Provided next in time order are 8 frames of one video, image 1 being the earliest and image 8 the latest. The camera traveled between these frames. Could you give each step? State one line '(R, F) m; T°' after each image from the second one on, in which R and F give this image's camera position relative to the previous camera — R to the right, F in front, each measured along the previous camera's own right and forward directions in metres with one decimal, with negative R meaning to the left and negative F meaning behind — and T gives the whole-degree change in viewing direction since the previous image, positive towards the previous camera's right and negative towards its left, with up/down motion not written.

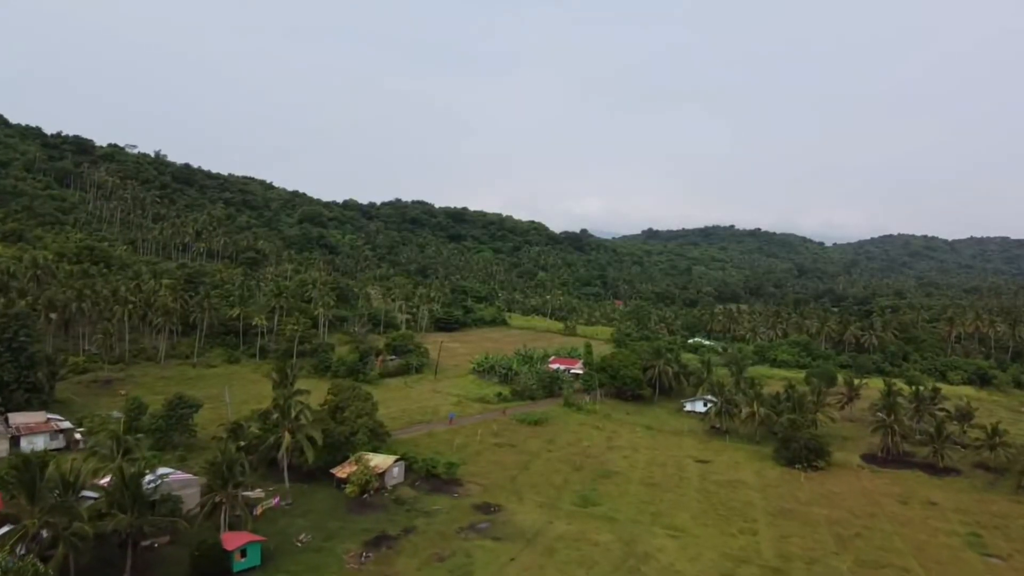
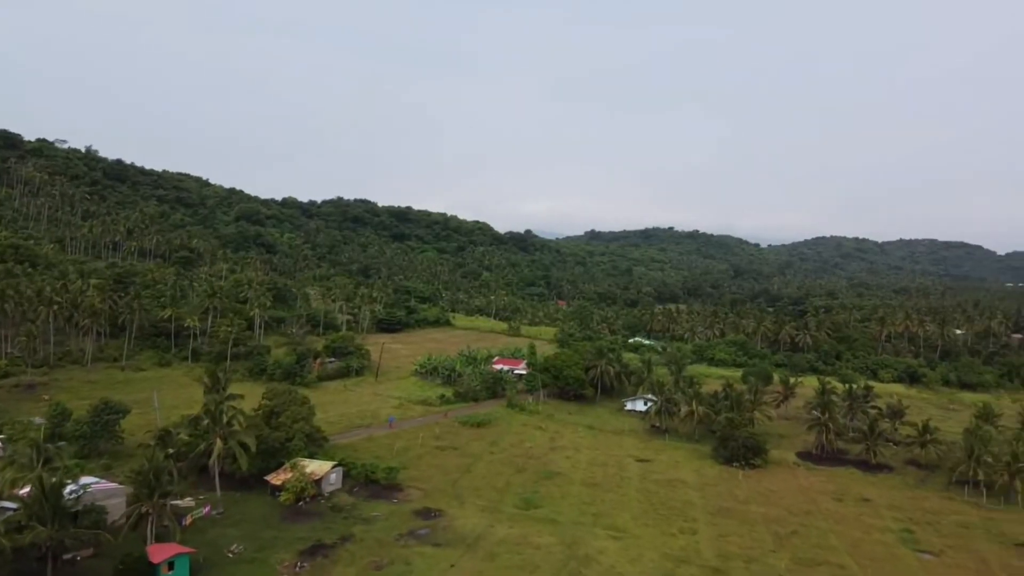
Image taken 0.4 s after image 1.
(+0.1, +0.5) m; +4°
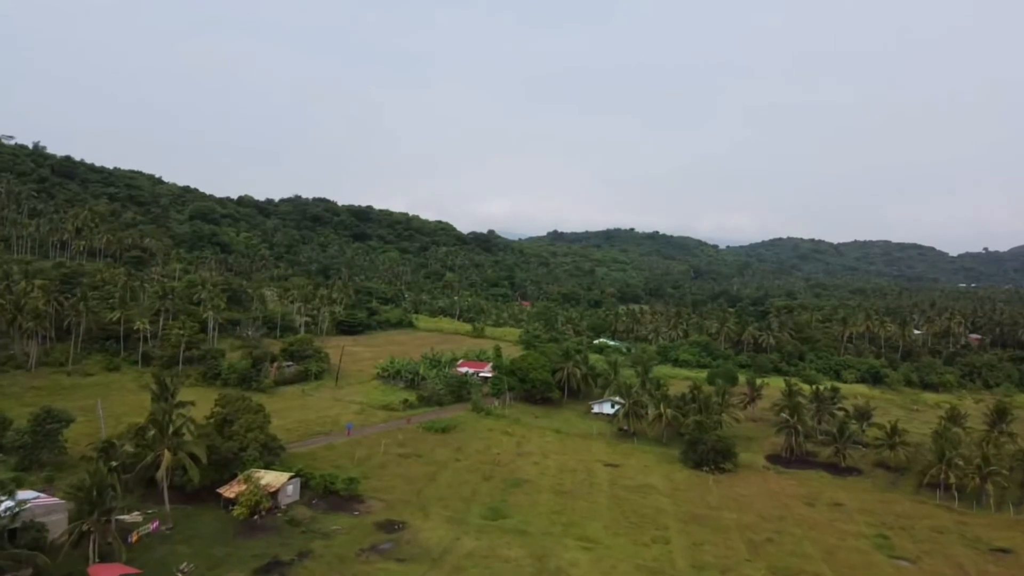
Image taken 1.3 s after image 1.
(-0.2, +1.5) m; +3°
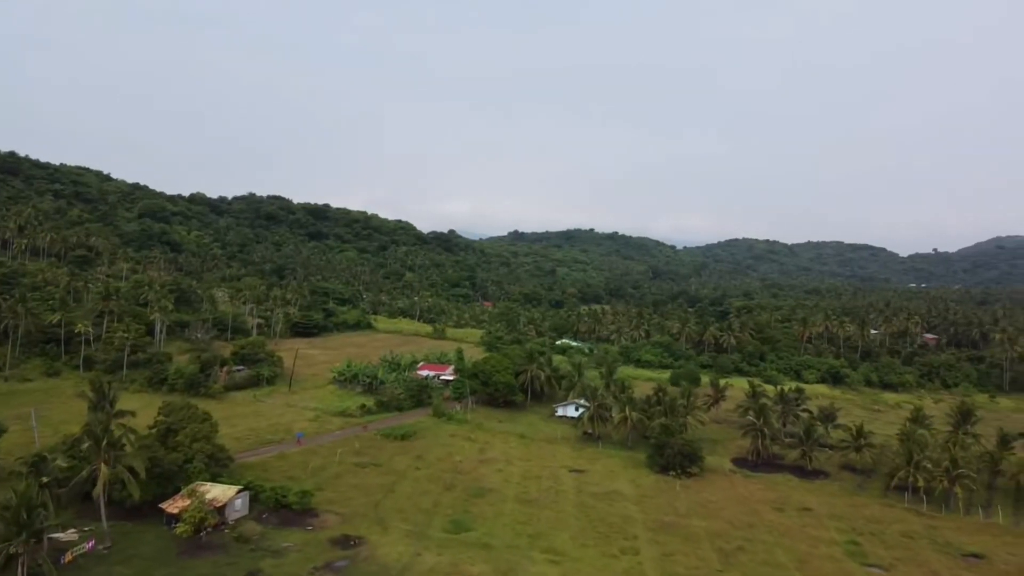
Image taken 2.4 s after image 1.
(-0.1, +1.7) m; +3°
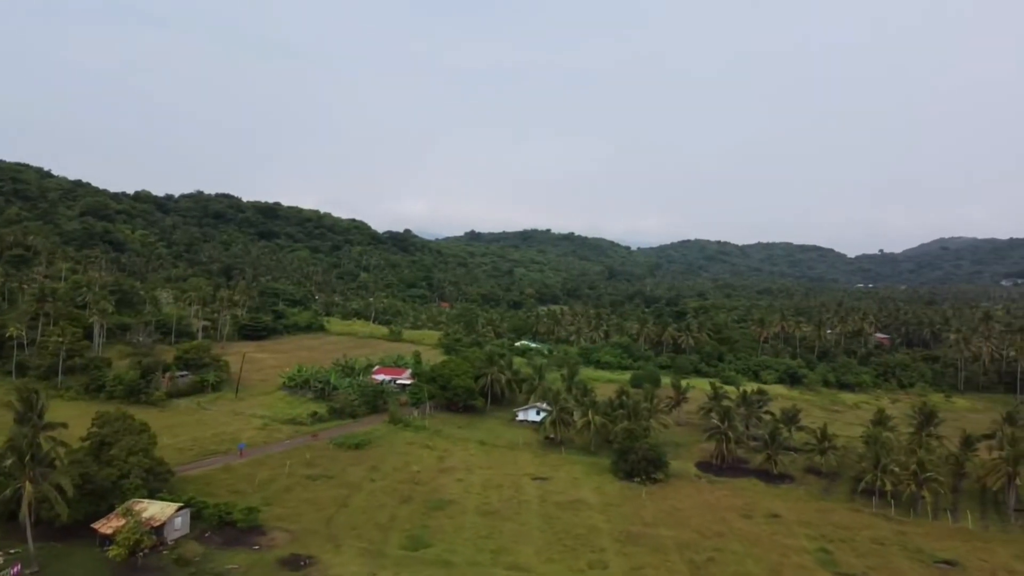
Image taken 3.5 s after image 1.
(-0.2, +1.9) m; +3°
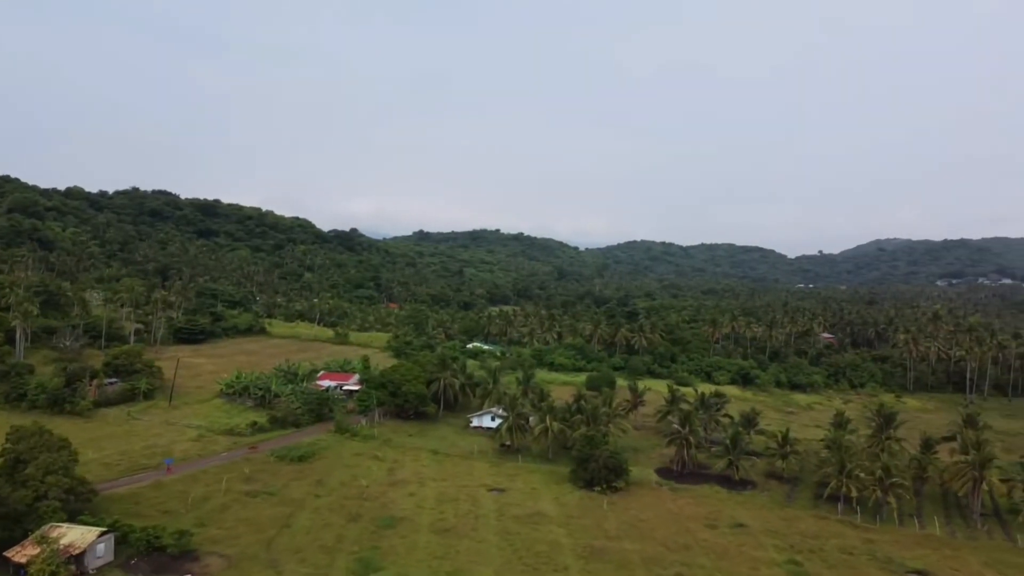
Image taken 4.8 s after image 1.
(-0.4, +2.3) m; +4°
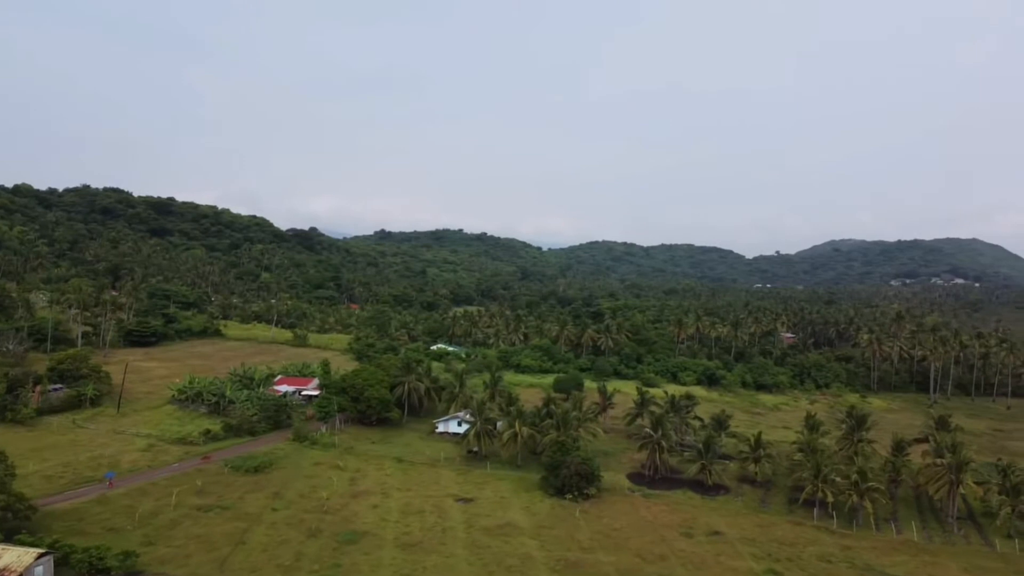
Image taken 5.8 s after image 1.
(-0.3, +1.7) m; +3°
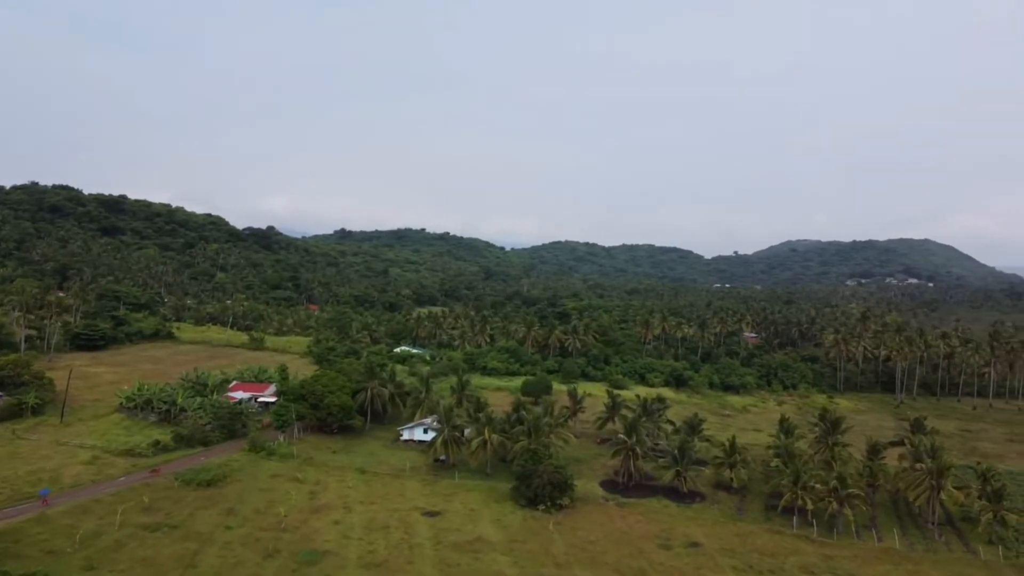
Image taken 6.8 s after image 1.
(-0.4, +1.9) m; +3°
